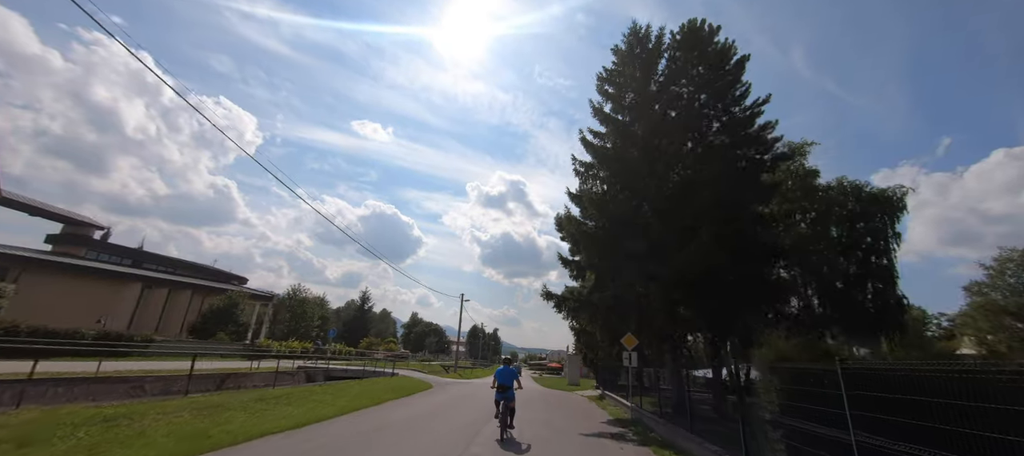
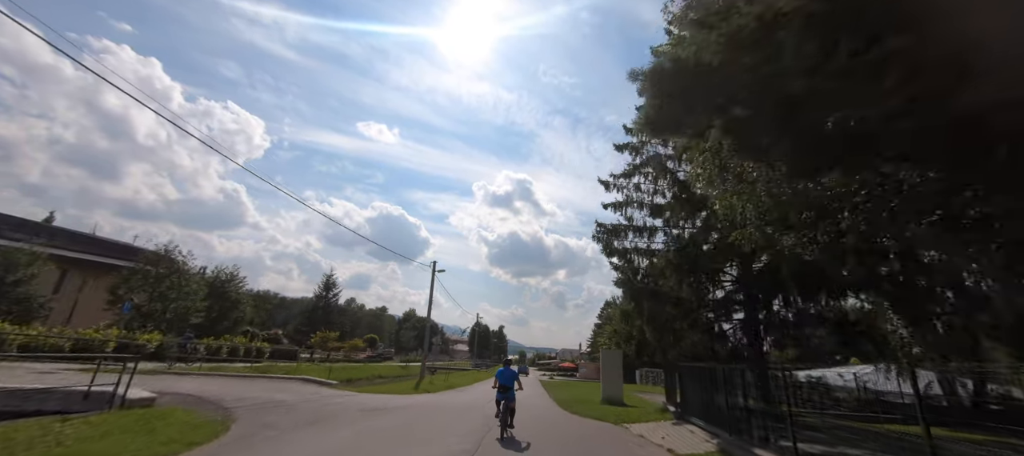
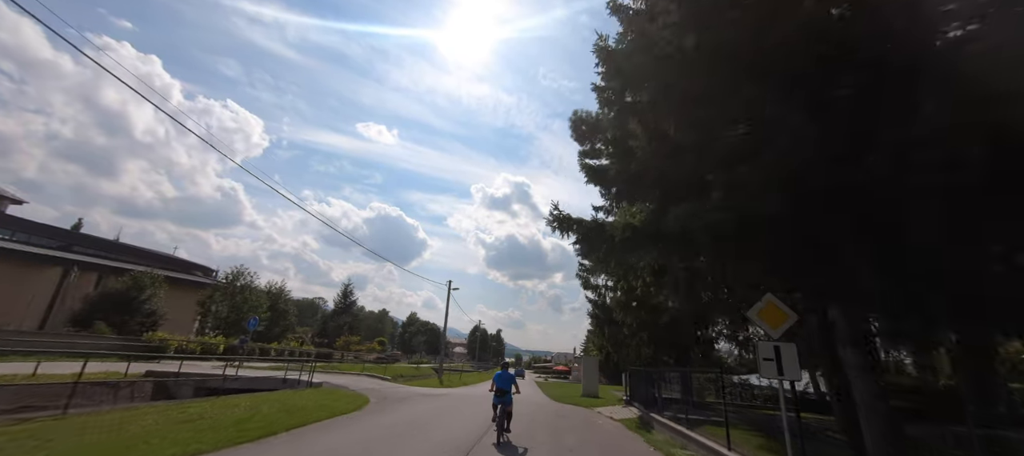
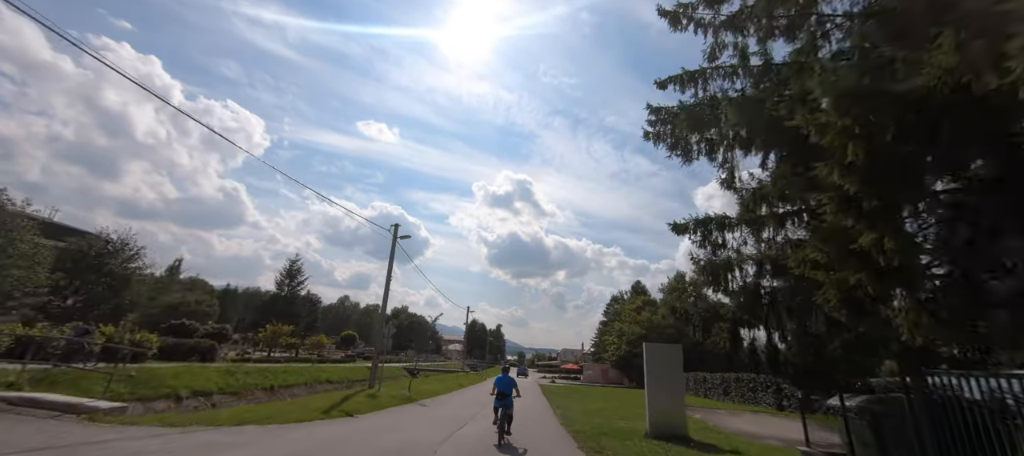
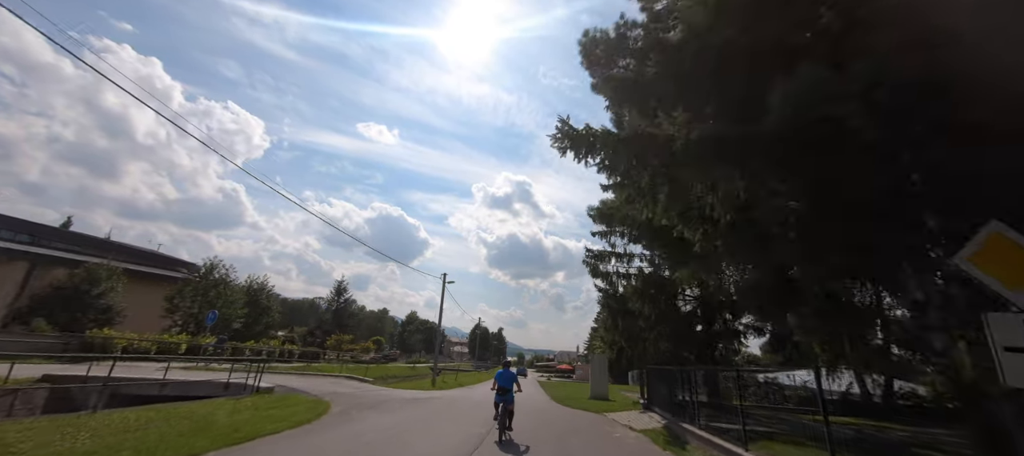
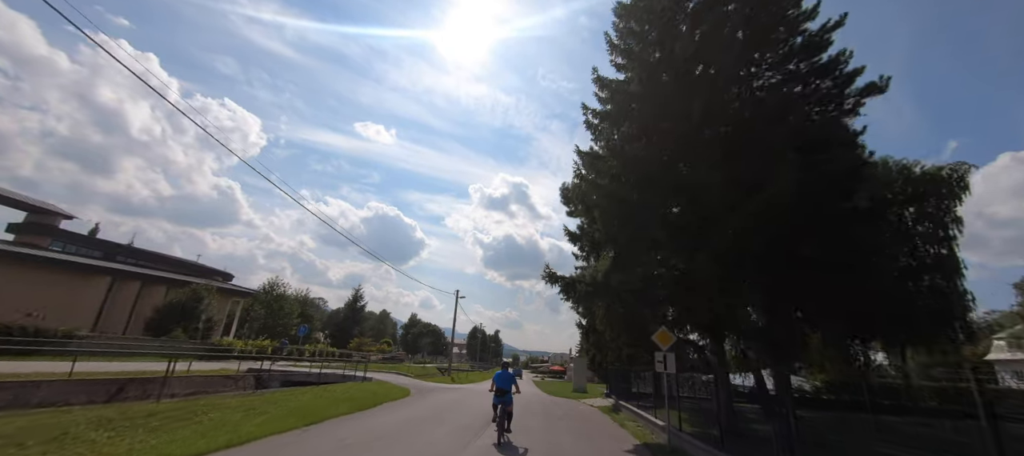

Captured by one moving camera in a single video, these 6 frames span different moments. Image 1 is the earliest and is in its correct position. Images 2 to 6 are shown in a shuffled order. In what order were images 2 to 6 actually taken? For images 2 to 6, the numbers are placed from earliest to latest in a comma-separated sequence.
6, 3, 5, 2, 4
